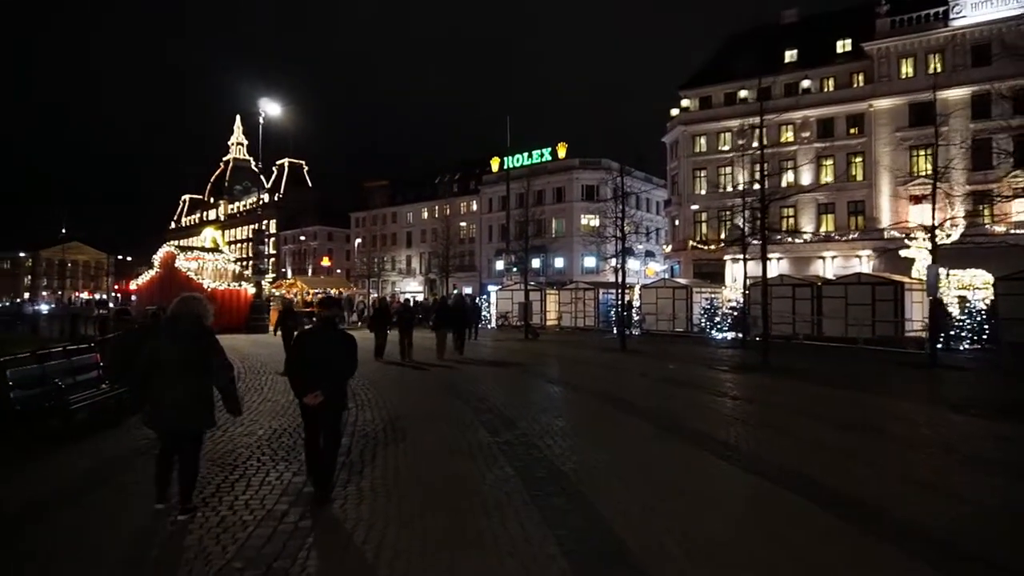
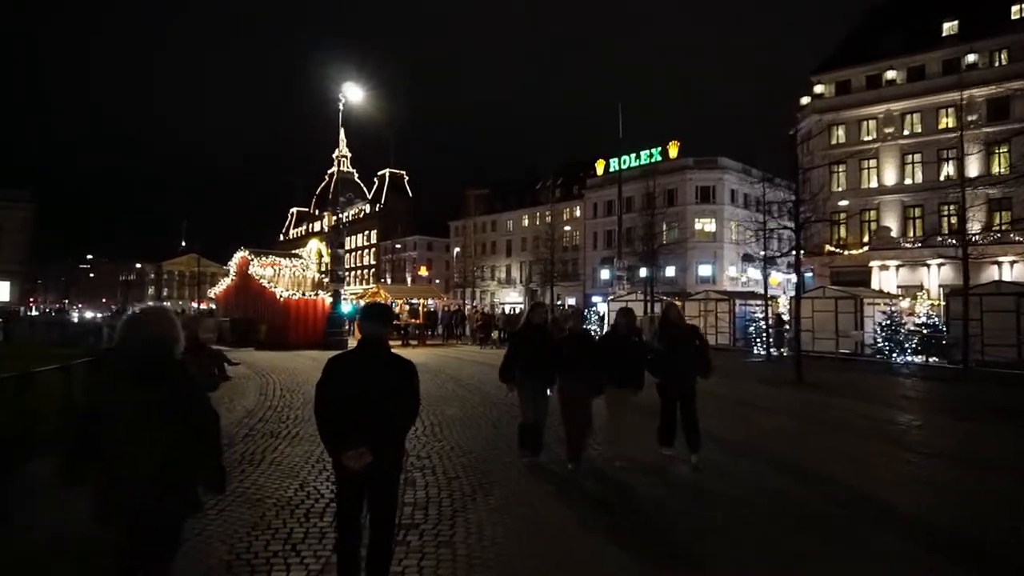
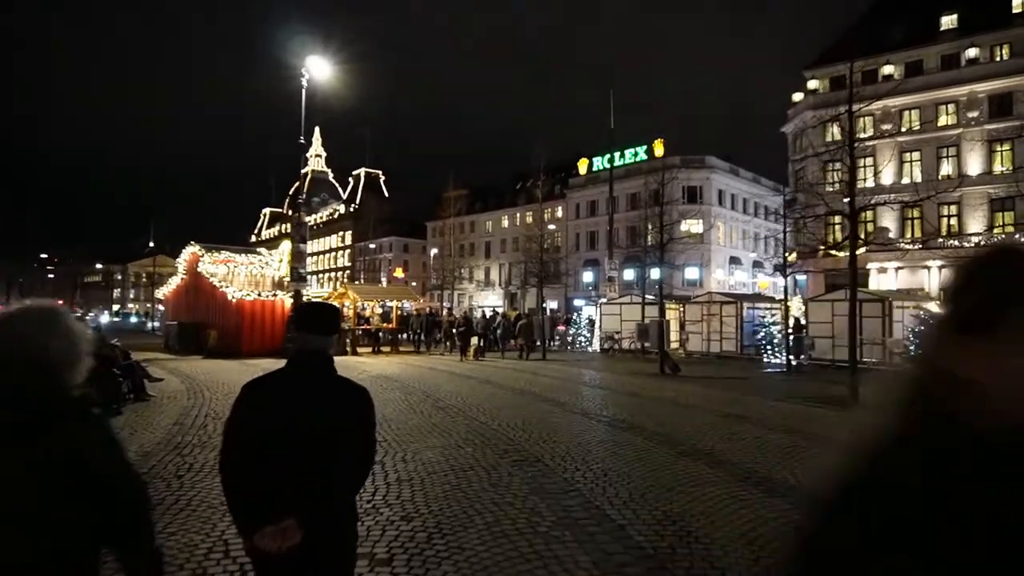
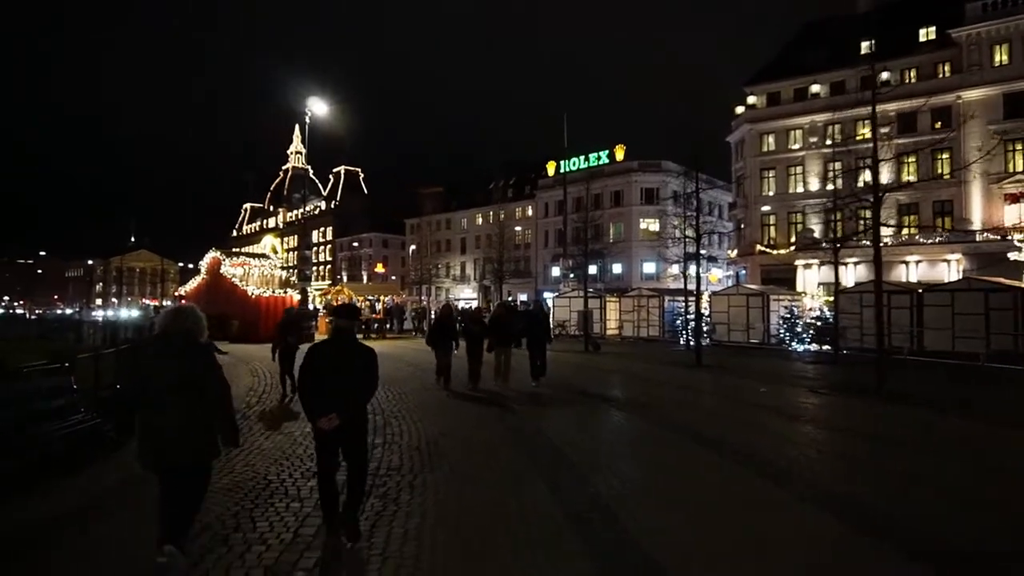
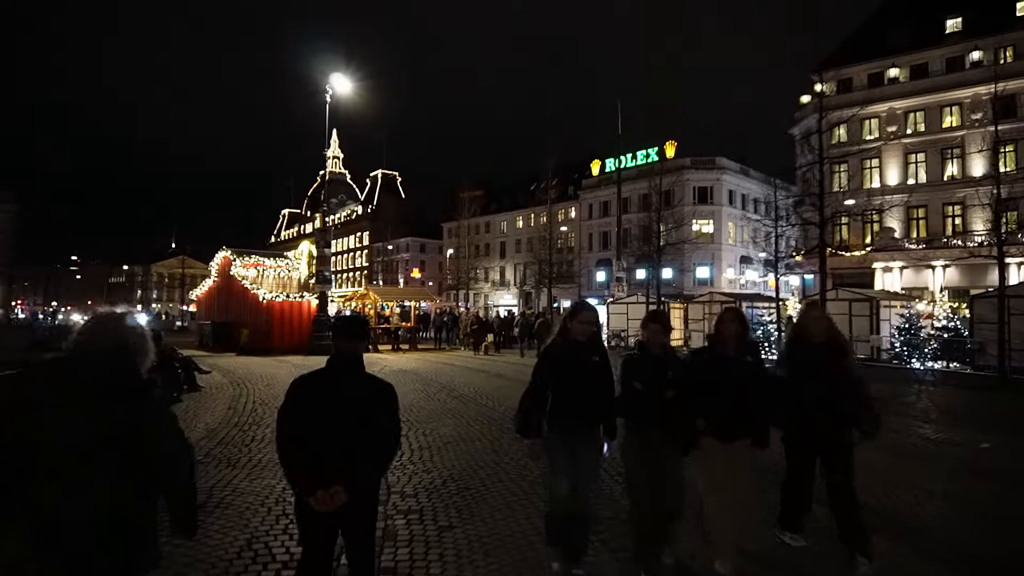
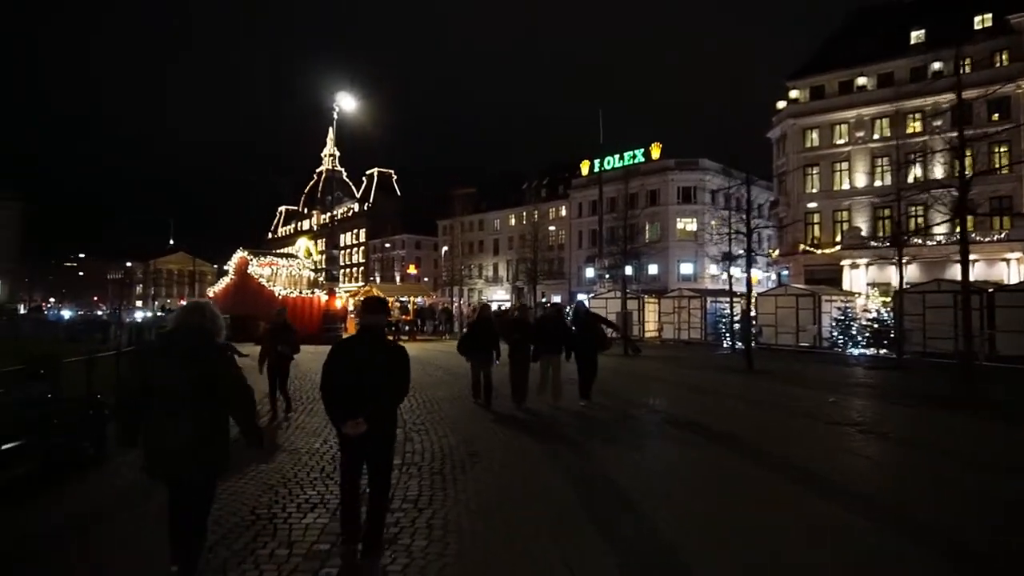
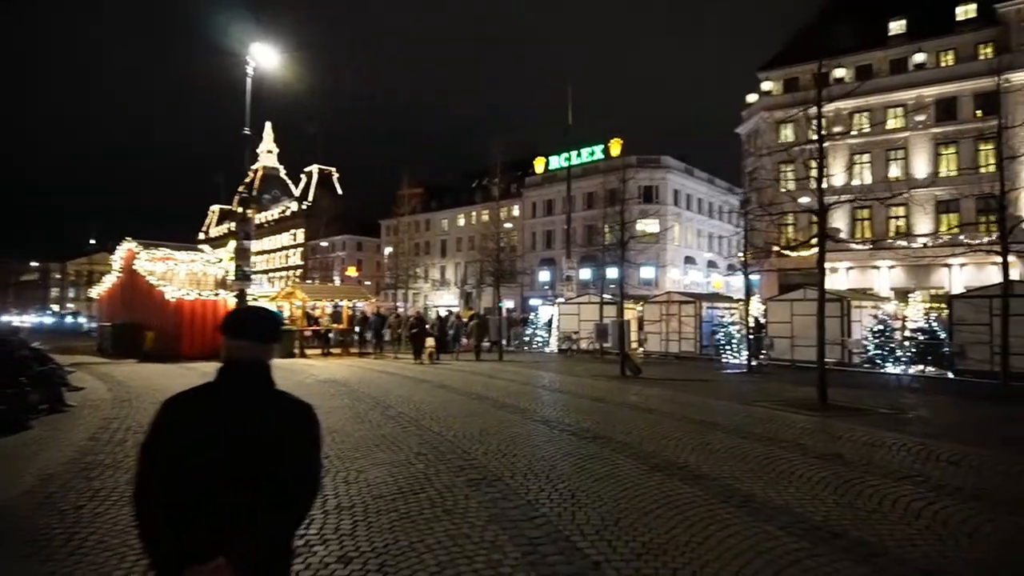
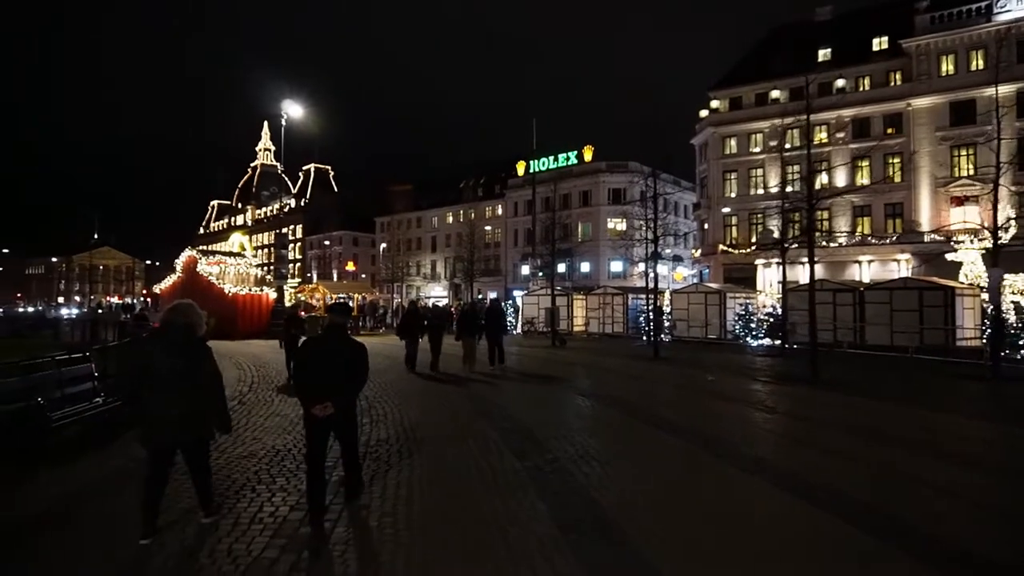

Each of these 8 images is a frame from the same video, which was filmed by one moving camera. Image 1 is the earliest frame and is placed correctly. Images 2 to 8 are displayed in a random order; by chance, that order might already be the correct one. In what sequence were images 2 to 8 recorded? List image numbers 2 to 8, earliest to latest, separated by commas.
8, 4, 6, 2, 5, 3, 7
